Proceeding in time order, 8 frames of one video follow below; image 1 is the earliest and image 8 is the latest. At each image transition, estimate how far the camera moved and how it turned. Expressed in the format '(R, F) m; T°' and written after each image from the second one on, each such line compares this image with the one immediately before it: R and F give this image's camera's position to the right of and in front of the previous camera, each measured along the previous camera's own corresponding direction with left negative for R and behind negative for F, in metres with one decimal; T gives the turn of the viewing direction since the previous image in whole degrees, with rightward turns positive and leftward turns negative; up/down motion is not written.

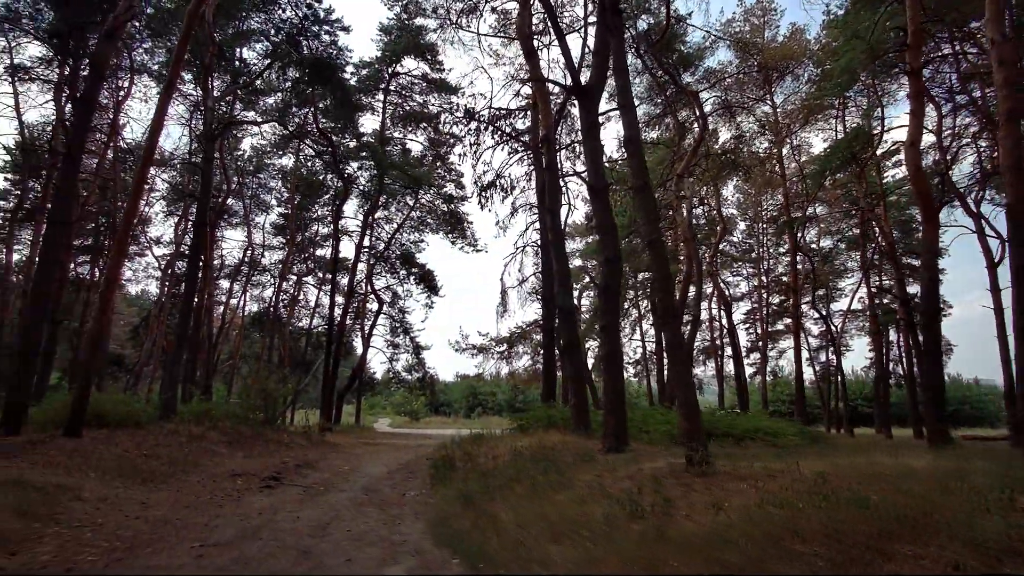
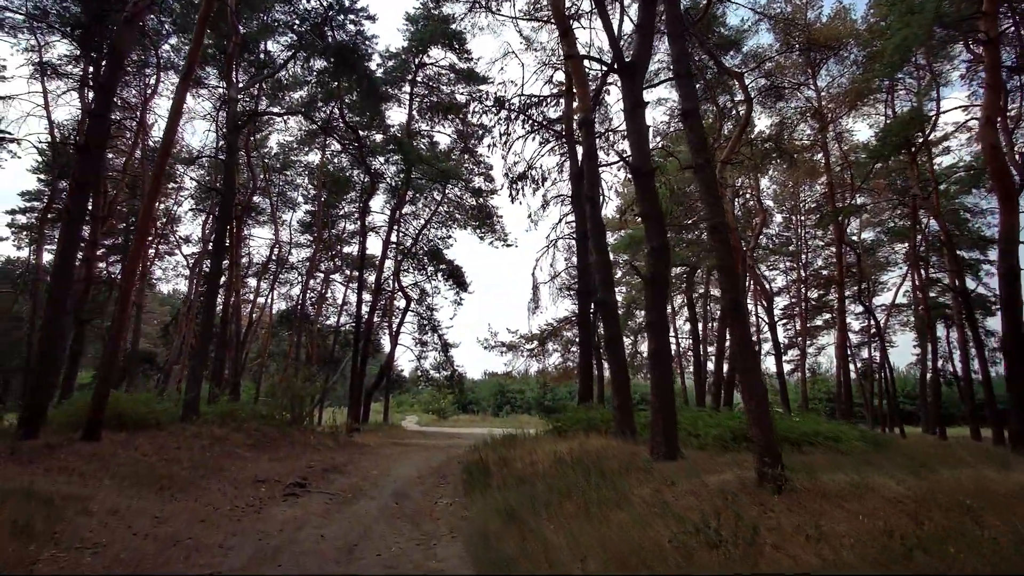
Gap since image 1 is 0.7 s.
(-0.2, +0.7) m; -2°
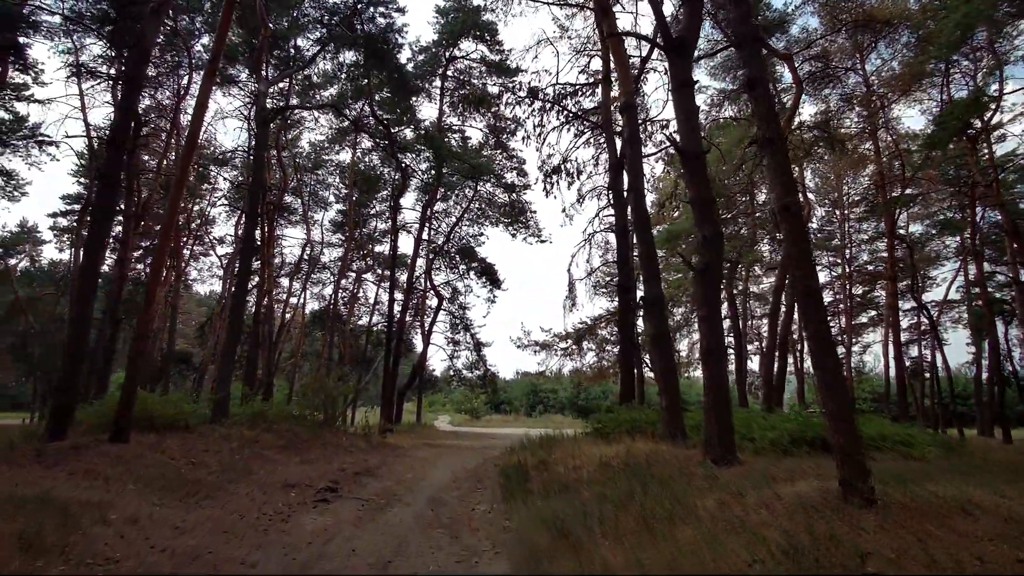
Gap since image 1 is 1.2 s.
(-0.1, +0.5) m; -3°
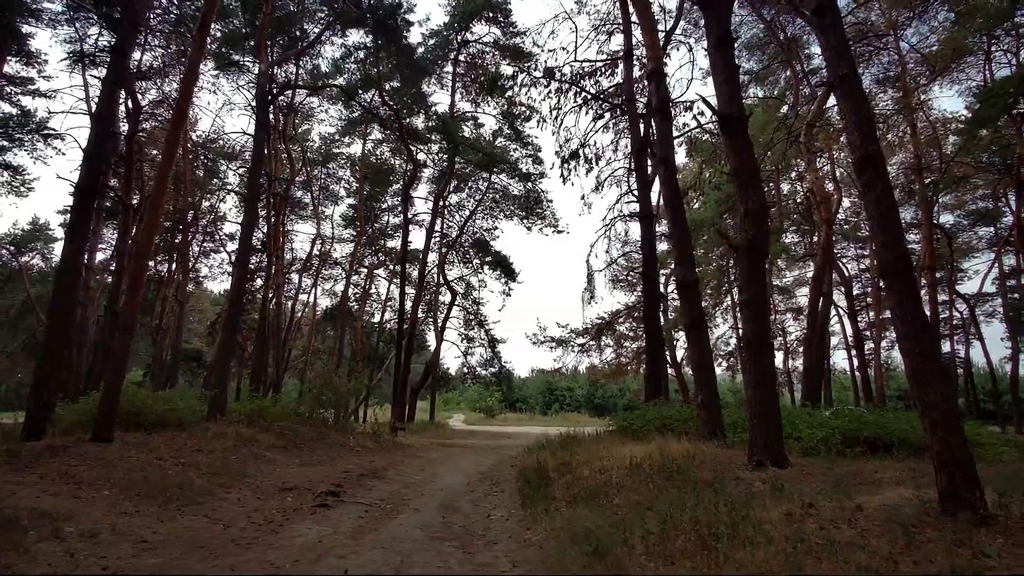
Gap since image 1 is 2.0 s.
(-0.1, +0.8) m; -1°
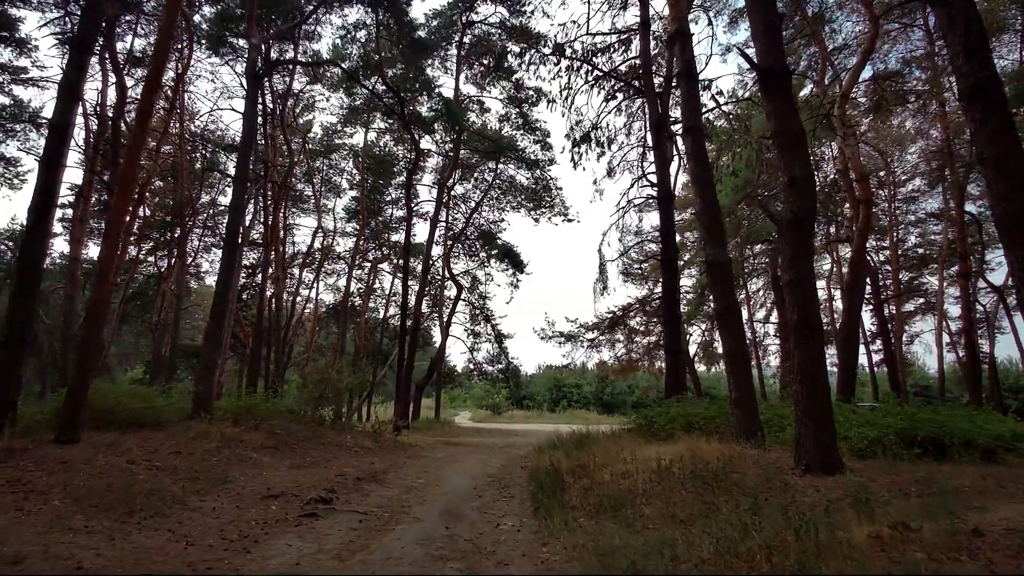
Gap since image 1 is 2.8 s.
(-0.1, +0.9) m; -1°
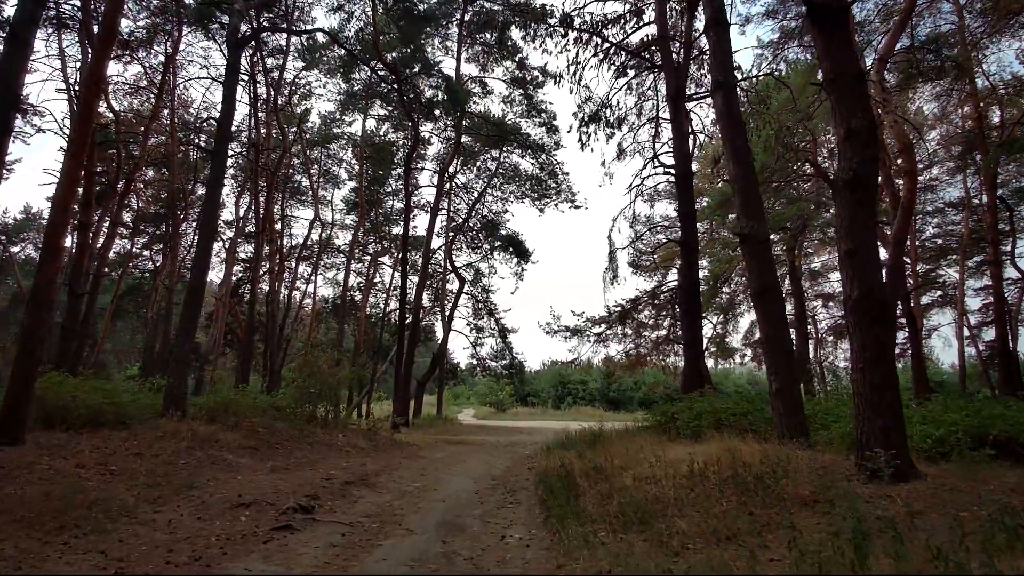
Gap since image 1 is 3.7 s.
(0.0, +0.9) m; 0°
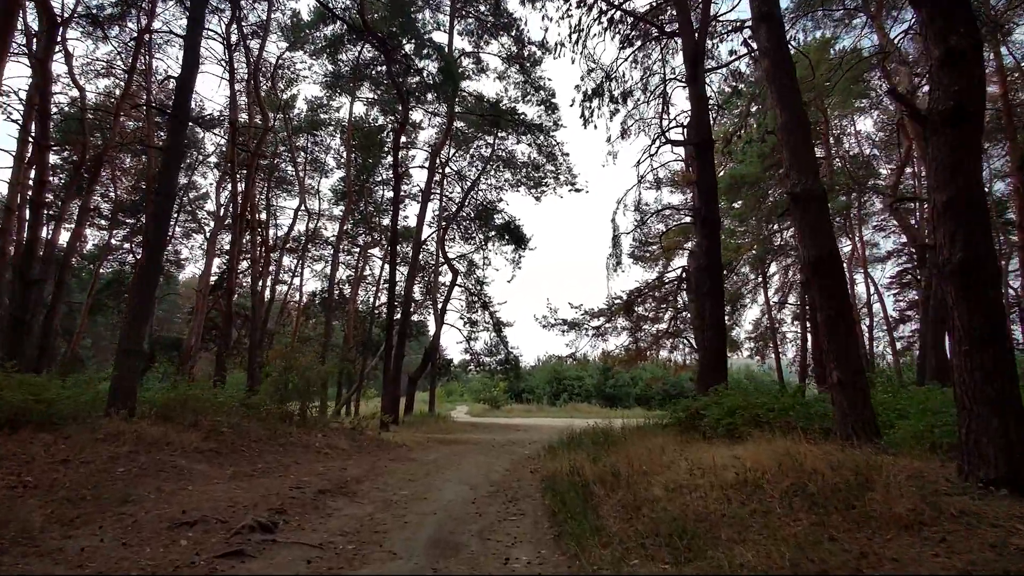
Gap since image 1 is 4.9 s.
(-0.1, +1.1) m; +1°
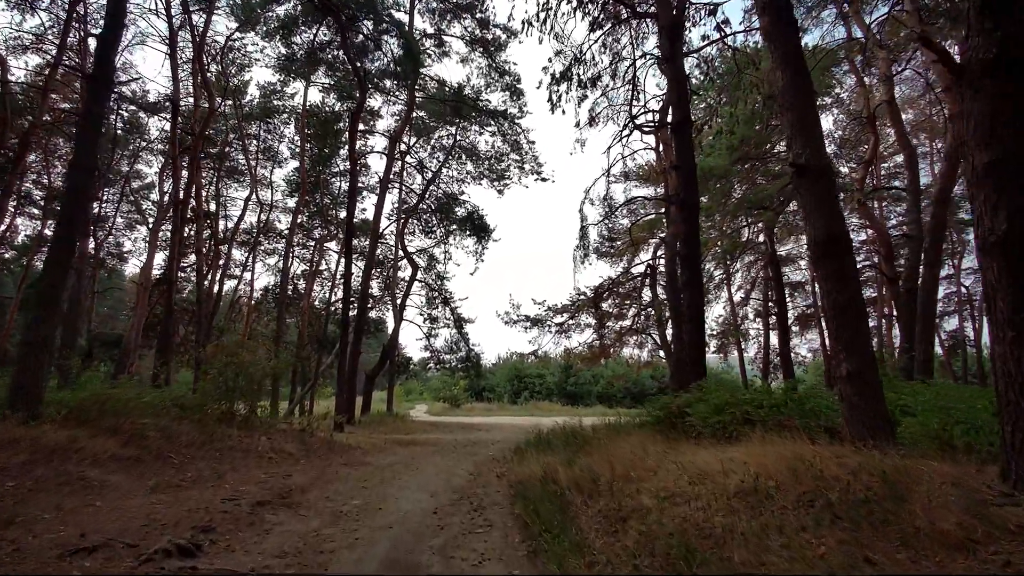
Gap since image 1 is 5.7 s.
(-0.1, +0.7) m; +3°
